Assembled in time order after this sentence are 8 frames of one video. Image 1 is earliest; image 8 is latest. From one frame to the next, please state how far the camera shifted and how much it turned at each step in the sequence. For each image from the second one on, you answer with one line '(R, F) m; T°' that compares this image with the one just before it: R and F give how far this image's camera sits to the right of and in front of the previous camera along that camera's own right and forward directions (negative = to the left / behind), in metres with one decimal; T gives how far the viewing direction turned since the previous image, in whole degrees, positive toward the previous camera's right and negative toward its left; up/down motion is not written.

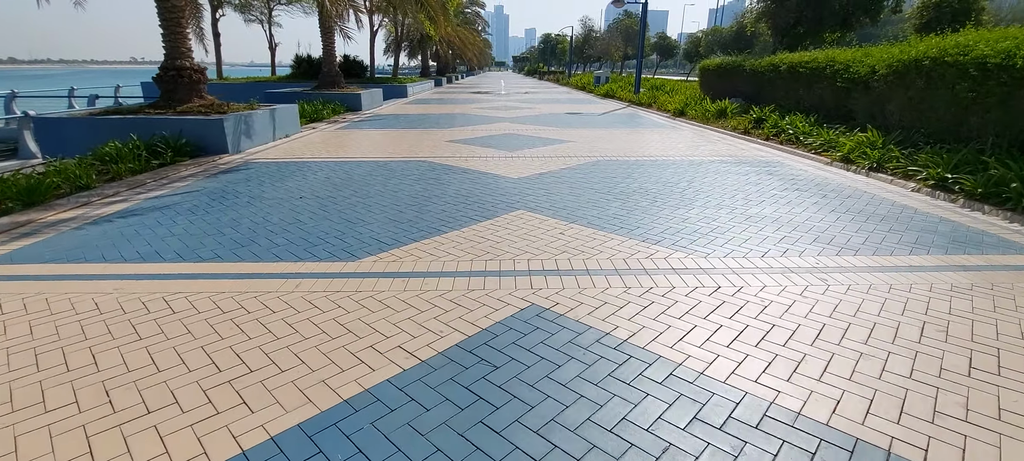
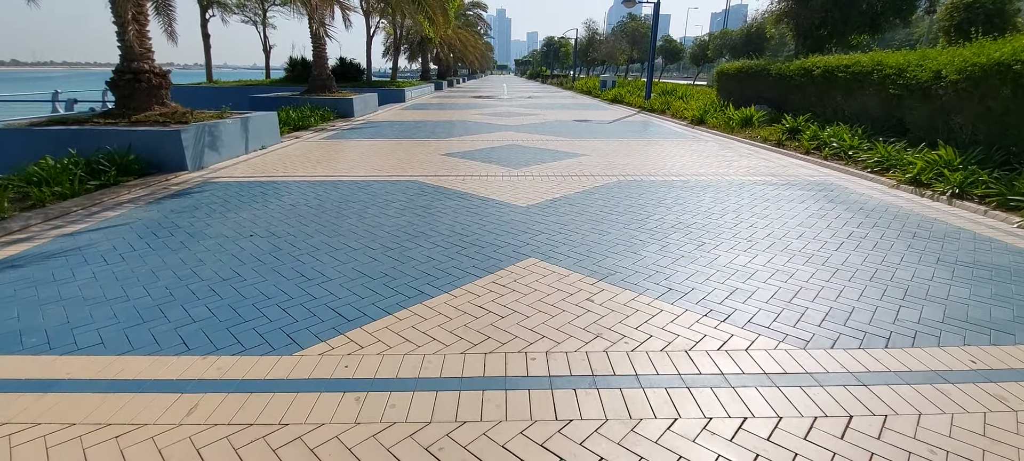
(0.0, +1.4) m; 0°
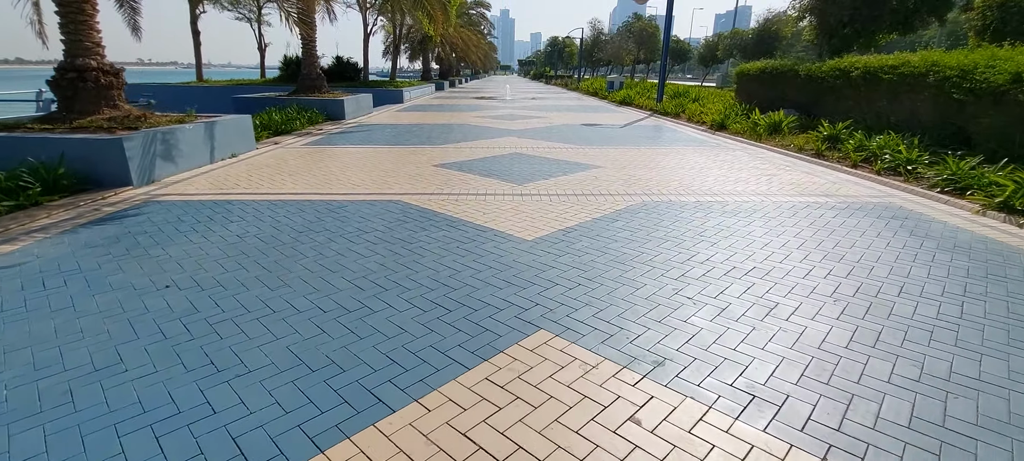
(0.0, +1.3) m; 0°
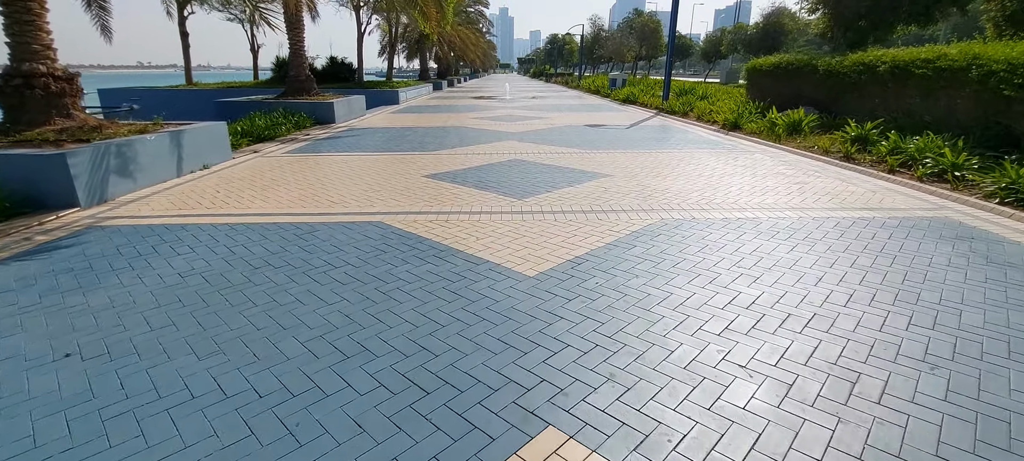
(0.0, +0.9) m; 0°
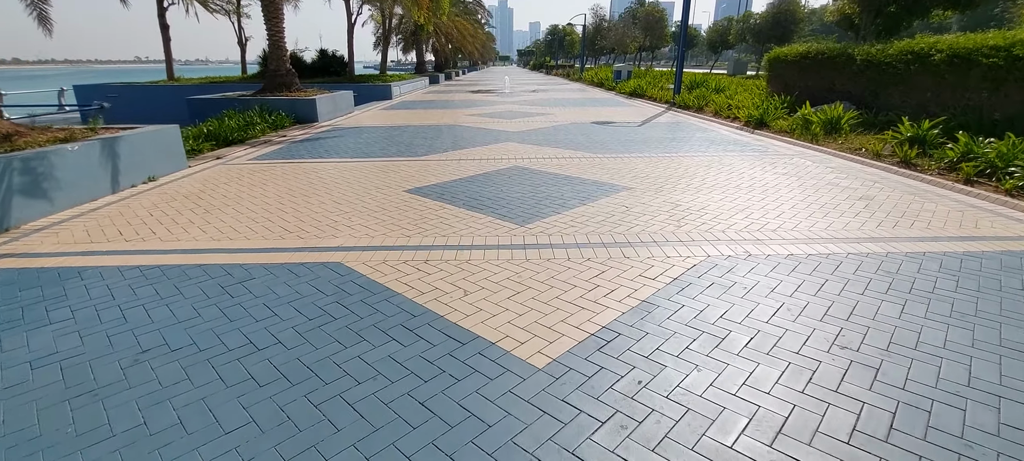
(0.0, +1.3) m; 0°
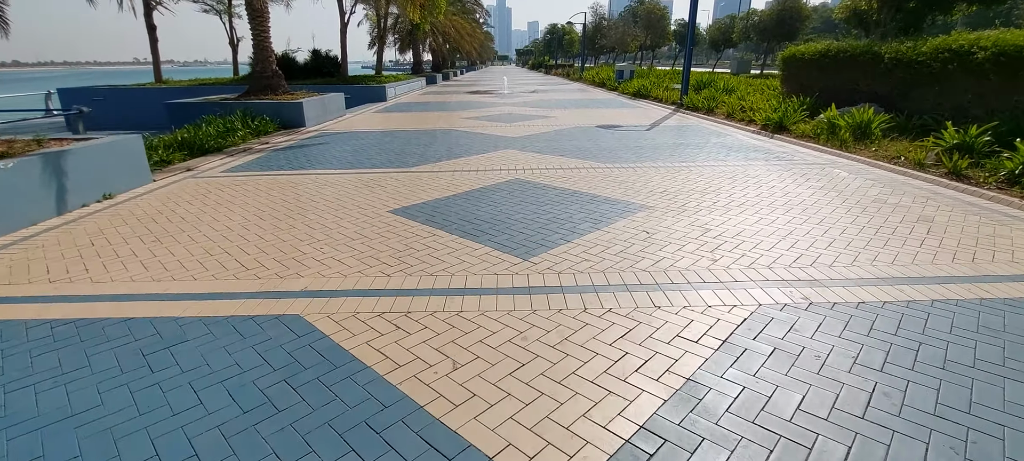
(0.0, +0.8) m; 0°
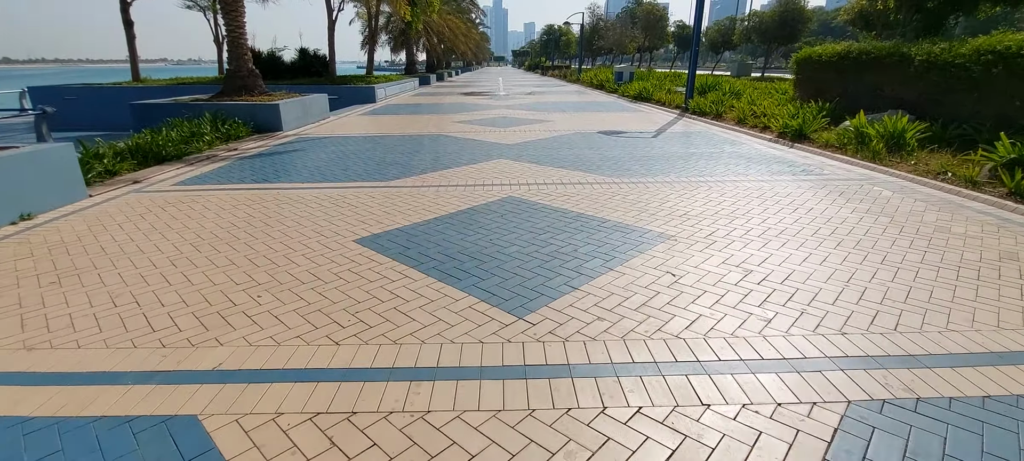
(0.0, +1.0) m; 0°
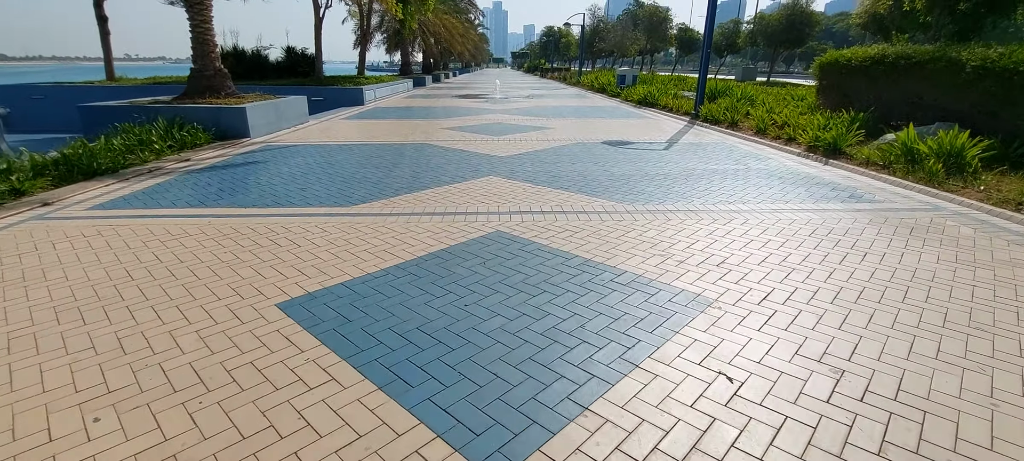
(+0.1, +1.3) m; 0°
